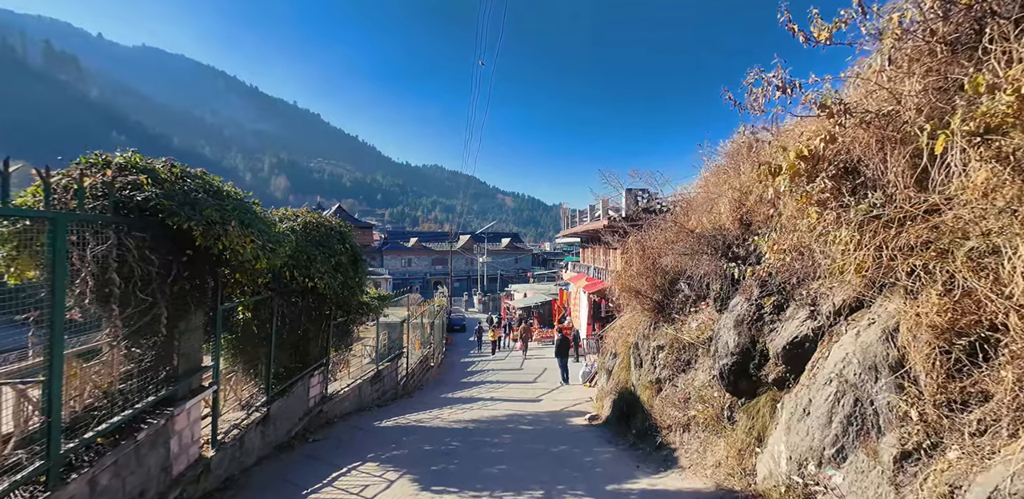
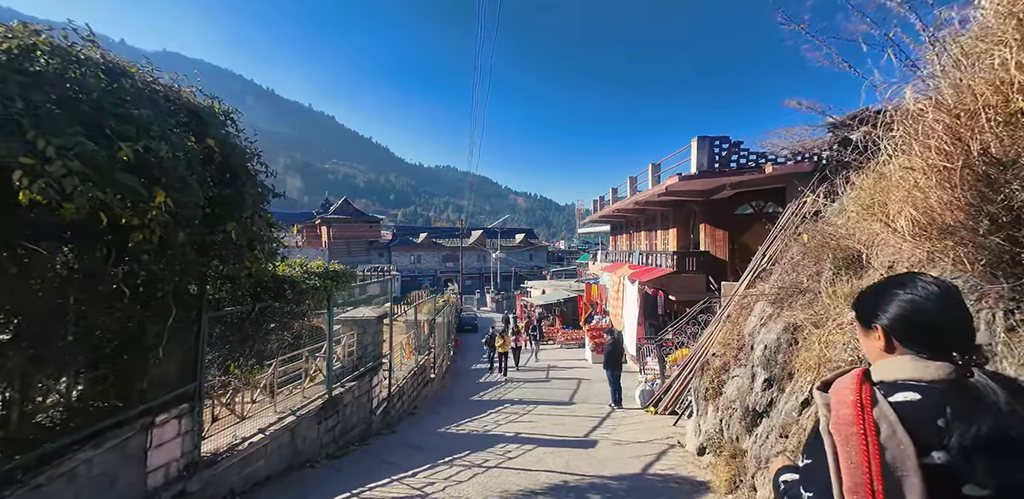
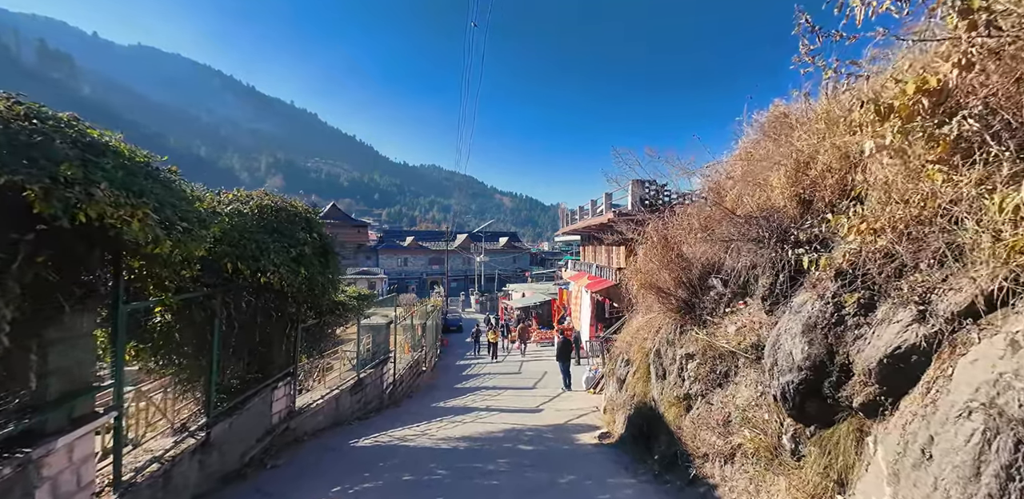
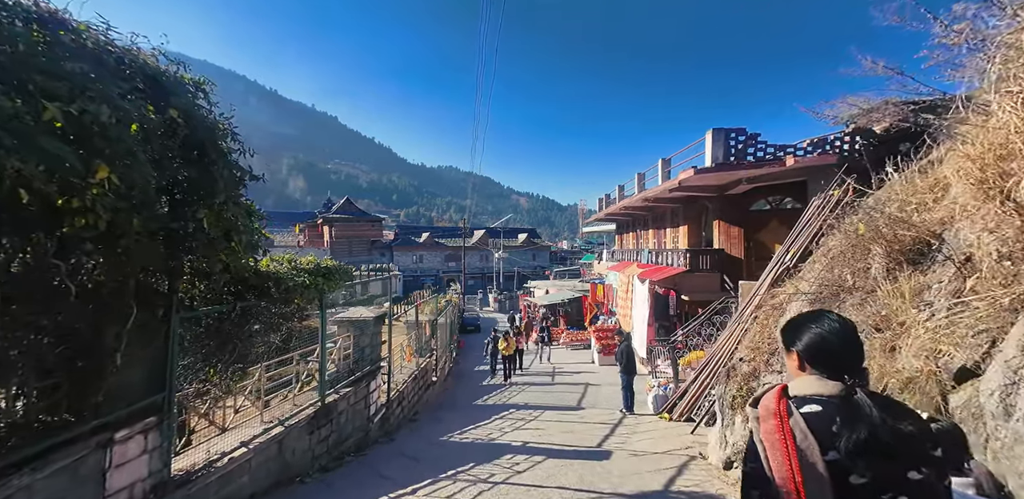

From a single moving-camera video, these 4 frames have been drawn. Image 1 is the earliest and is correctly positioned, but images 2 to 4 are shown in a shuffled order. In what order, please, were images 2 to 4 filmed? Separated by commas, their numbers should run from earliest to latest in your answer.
3, 2, 4
